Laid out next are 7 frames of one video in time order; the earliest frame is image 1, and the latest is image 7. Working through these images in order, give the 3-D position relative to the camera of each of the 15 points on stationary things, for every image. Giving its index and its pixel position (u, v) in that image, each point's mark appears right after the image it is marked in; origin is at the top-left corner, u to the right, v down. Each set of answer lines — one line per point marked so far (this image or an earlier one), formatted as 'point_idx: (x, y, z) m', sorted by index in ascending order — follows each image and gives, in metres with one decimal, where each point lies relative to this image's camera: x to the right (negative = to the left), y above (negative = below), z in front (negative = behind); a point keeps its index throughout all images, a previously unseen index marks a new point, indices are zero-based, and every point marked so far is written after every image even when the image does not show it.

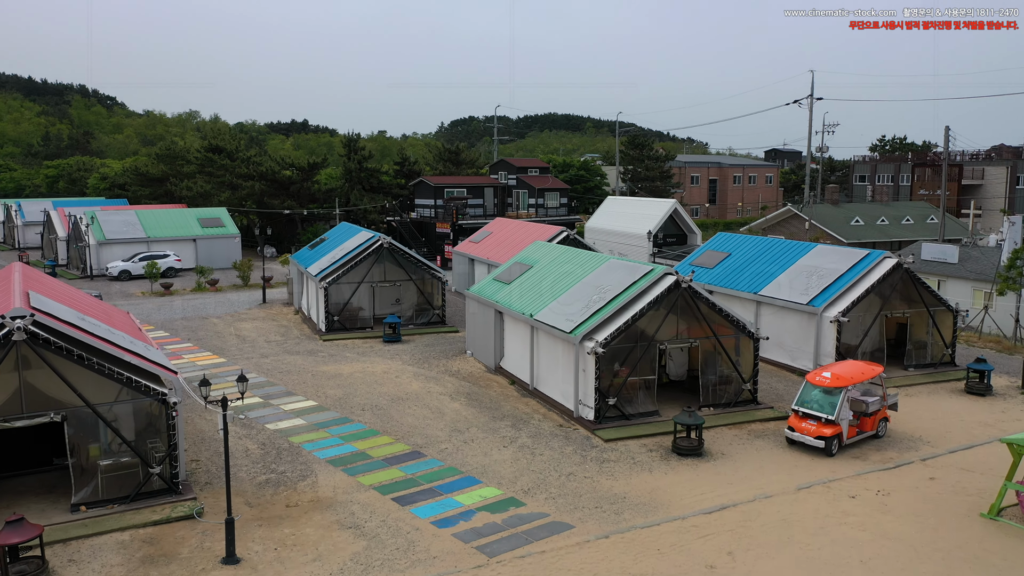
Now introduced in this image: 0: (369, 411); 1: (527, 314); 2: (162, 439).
0: (-3.2, -2.7, +18.4) m
1: (+0.3, -0.6, +19.9) m
2: (-5.7, -2.4, +13.4) m
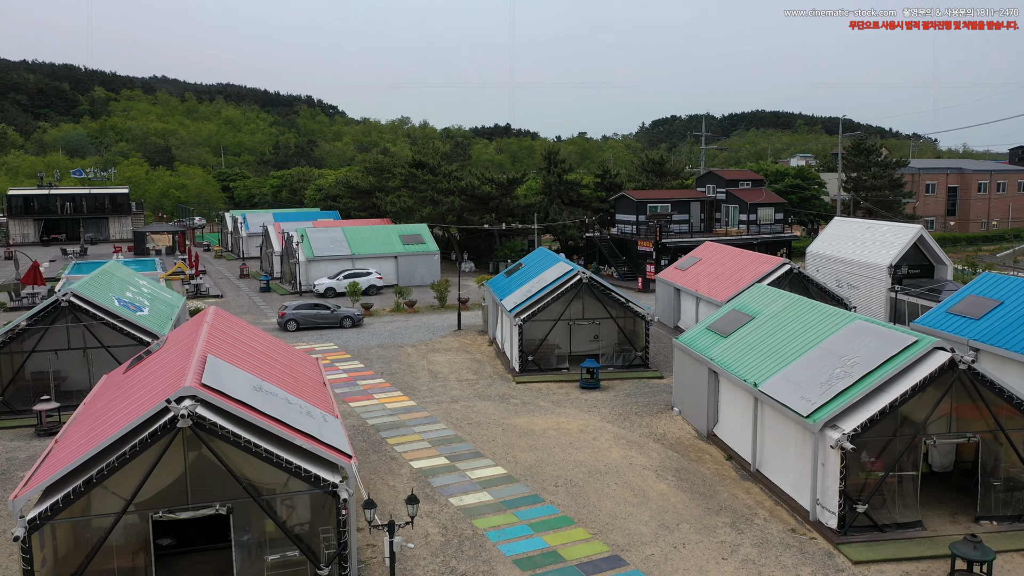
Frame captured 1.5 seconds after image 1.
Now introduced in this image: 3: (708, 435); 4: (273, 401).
0: (+1.0, -3.9, +16.2) m
1: (+4.8, -1.9, +16.8) m
2: (-2.6, -3.5, +12.0) m
3: (+4.5, -3.4, +18.9) m
4: (-3.8, -1.8, +13.2) m
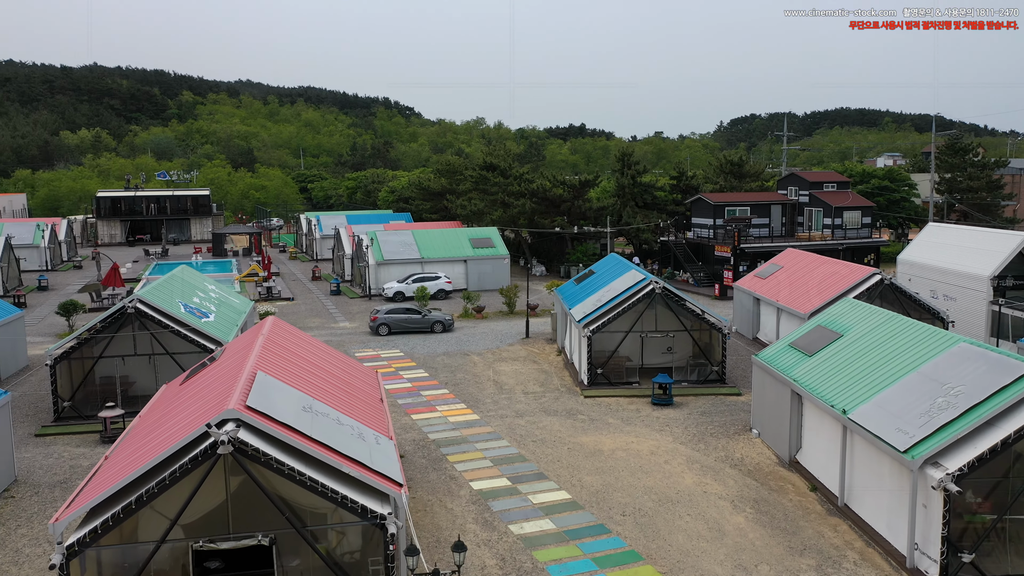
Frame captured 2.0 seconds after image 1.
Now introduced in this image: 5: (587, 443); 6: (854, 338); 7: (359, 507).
0: (+2.2, -4.2, +15.2) m
1: (+6.0, -2.2, +15.4) m
2: (-1.8, -3.8, +11.2) m
3: (+5.9, -3.7, +17.5) m
4: (-2.8, -2.0, +12.5) m
5: (+1.7, -3.6, +19.4) m
6: (+7.3, -1.1, +17.7) m
7: (-2.0, -2.9, +11.0) m
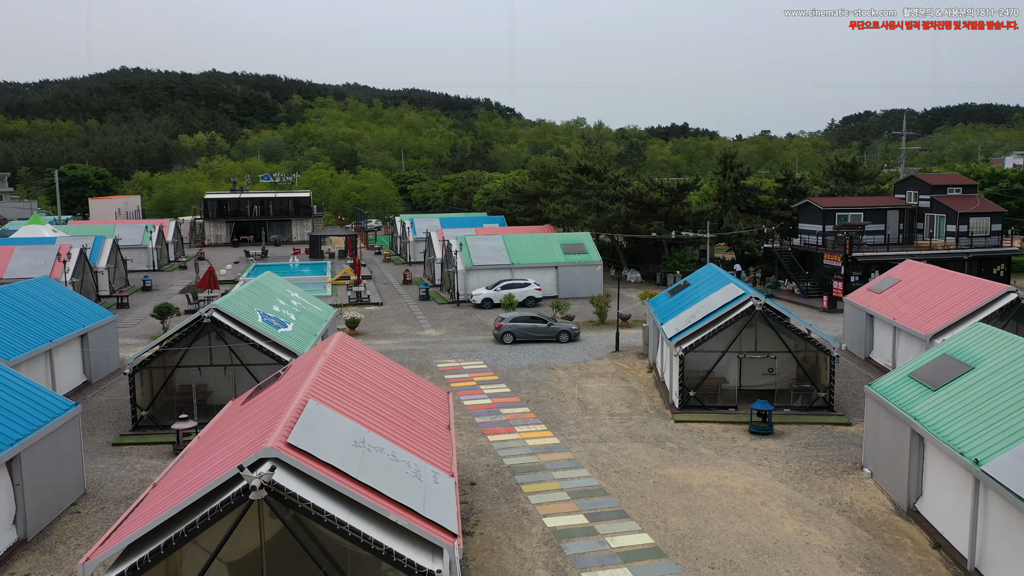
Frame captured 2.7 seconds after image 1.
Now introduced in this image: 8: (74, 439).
0: (+3.4, -4.6, +13.5) m
1: (+7.3, -2.7, +13.3) m
2: (-1.0, -4.1, +10.0) m
3: (+7.3, -4.1, +15.4) m
4: (-1.9, -2.3, +11.4) m
5: (+3.5, -4.0, +17.8) m
6: (+8.9, -1.6, +15.4) m
7: (-1.2, -3.2, +9.8) m
8: (-8.8, -3.0, +16.7) m
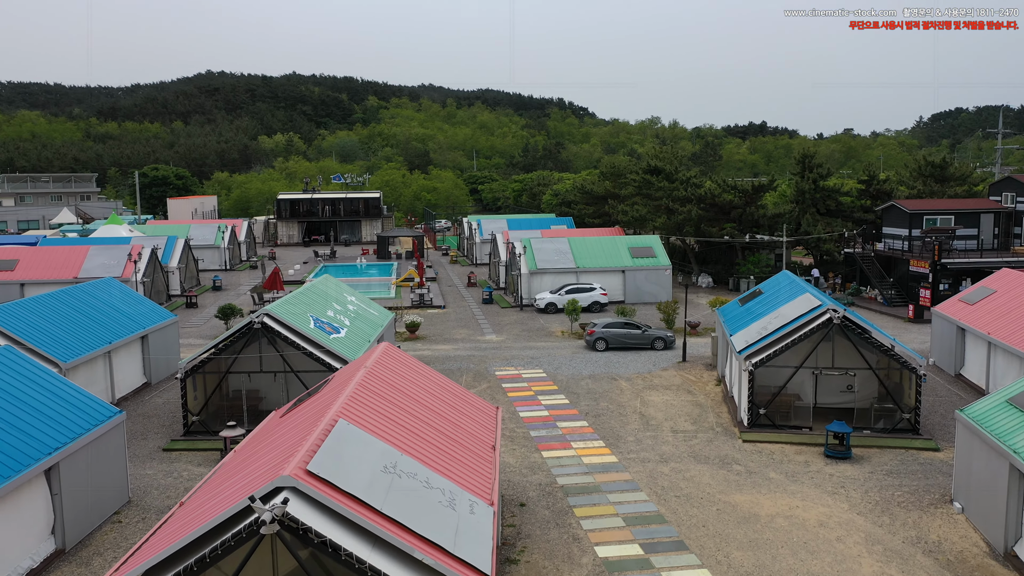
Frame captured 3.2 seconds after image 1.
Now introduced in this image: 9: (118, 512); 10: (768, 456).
0: (+4.1, -4.8, +12.2) m
1: (+8.0, -3.0, +11.6) m
2: (-0.6, -4.3, +9.1) m
3: (+8.2, -4.4, +13.7) m
4: (-1.3, -2.5, +10.6) m
5: (+4.5, -4.3, +16.4) m
6: (+9.7, -1.9, +13.6) m
7: (-0.9, -3.4, +8.9) m
8: (-7.8, -3.1, +16.4) m
9: (-7.7, -4.4, +16.3) m
10: (+5.9, -3.9, +19.2) m
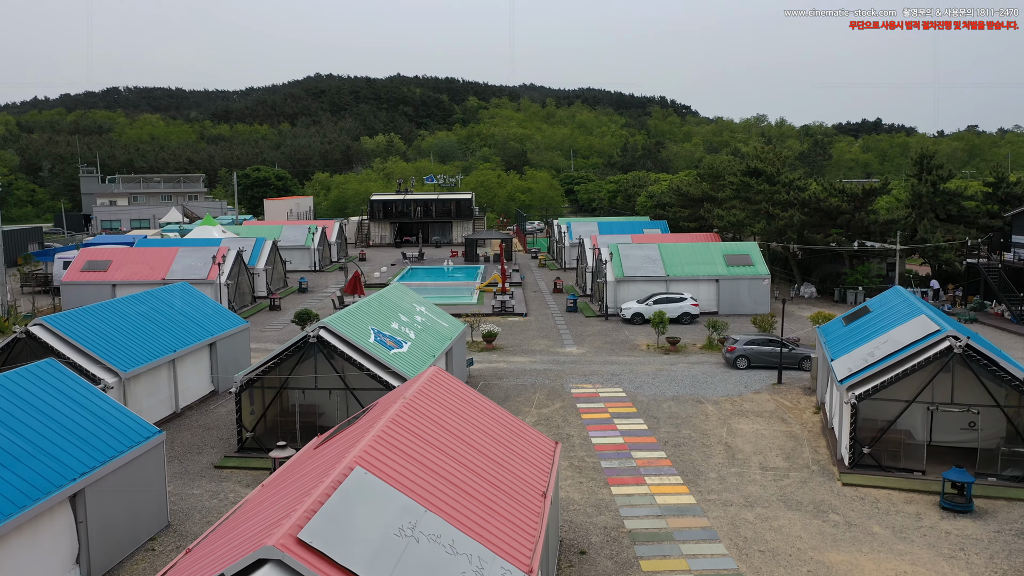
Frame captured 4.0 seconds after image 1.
0: (+4.6, -5.3, +10.0) m
1: (+8.4, -3.5, +9.0) m
2: (-0.4, -4.7, +7.5) m
3: (+8.8, -4.9, +11.0) m
4: (-1.0, -2.9, +9.1) m
5: (+5.5, -4.7, +14.2) m
6: (+10.4, -2.4, +10.8) m
7: (-0.7, -3.8, +7.3) m
8: (-6.7, -3.4, +15.6) m
9: (-6.7, -4.6, +15.4) m
10: (+7.2, -4.3, +16.7) m
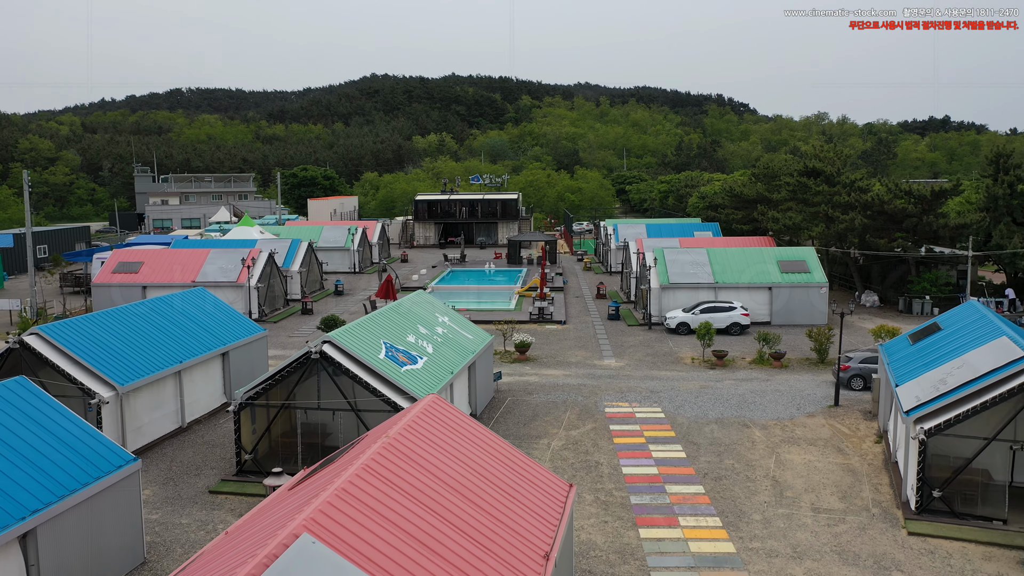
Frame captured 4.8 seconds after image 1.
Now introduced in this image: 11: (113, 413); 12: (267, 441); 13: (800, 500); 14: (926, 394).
0: (+4.3, -5.6, +7.8) m
1: (+8.1, -3.8, +6.6) m
2: (-0.8, -5.0, +5.7) m
3: (+8.7, -5.3, +8.6) m
4: (-1.2, -3.2, +7.3) m
5: (+5.6, -5.1, +11.9) m
6: (+10.2, -2.8, +8.2) m
7: (-1.1, -4.1, +5.5) m
8: (-6.5, -3.6, +14.1) m
9: (-6.5, -4.9, +14.0) m
10: (+7.4, -4.7, +14.3) m
11: (-9.4, -2.9, +19.6) m
12: (-5.4, -3.5, +18.8) m
13: (+6.0, -4.4, +17.2) m
14: (+8.4, -2.2, +17.0) m
